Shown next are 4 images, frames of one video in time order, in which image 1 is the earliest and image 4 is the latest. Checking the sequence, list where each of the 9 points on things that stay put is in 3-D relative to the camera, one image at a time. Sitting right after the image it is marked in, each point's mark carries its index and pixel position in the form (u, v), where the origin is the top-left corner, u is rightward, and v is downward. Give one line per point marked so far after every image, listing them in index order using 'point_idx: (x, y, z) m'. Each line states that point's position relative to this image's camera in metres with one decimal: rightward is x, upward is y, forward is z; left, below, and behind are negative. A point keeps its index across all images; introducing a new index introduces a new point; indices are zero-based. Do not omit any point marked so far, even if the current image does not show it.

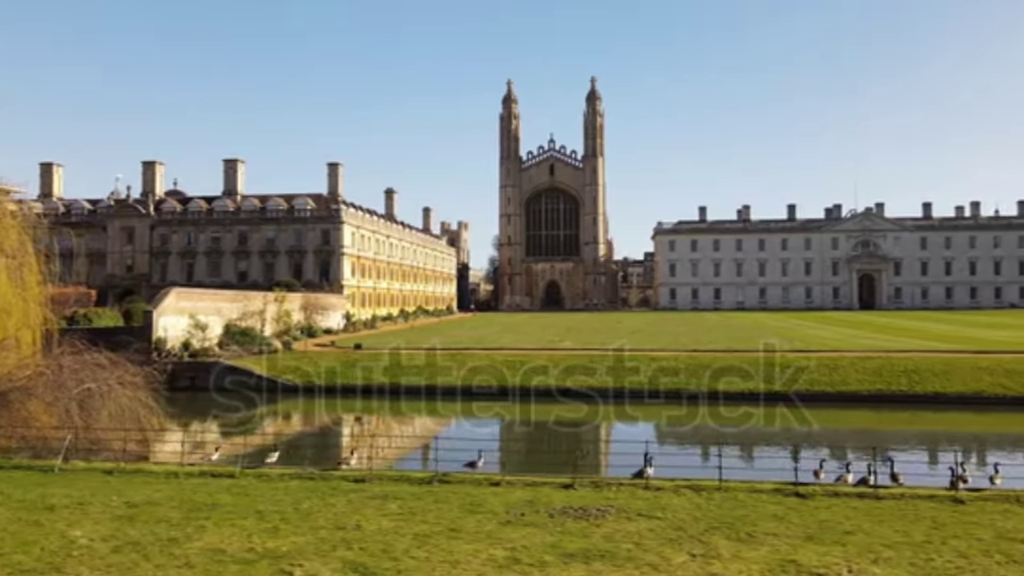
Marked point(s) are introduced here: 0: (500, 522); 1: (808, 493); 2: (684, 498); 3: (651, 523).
0: (-0.2, -2.8, +10.3) m
1: (+4.0, -2.8, +11.8) m
2: (+2.3, -2.8, +11.5) m
3: (+1.6, -2.8, +10.2) m
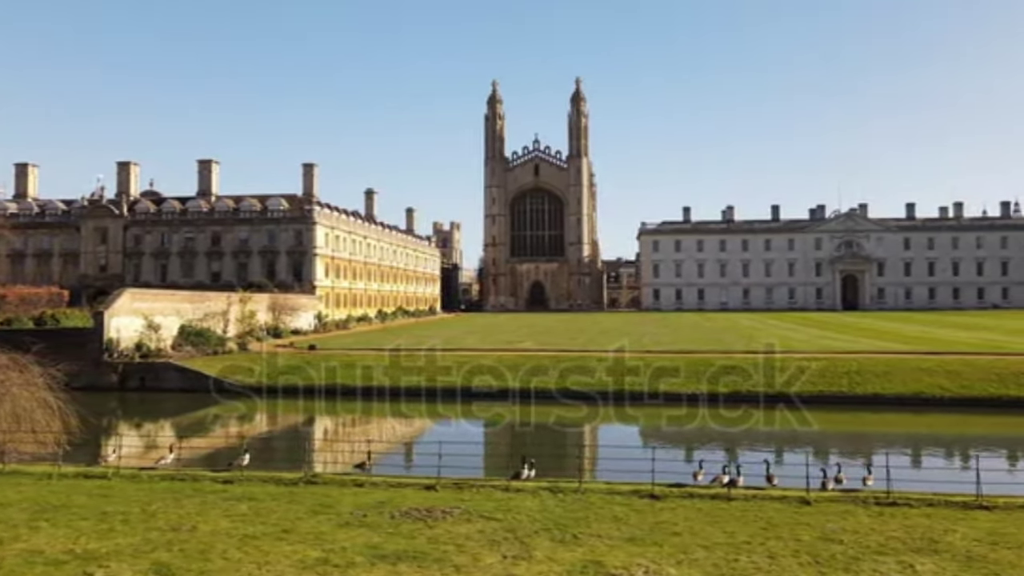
0: (-2.1, -2.8, +10.4) m
1: (+2.1, -2.8, +11.9) m
2: (+0.3, -2.8, +11.6) m
3: (-0.3, -2.8, +10.3) m
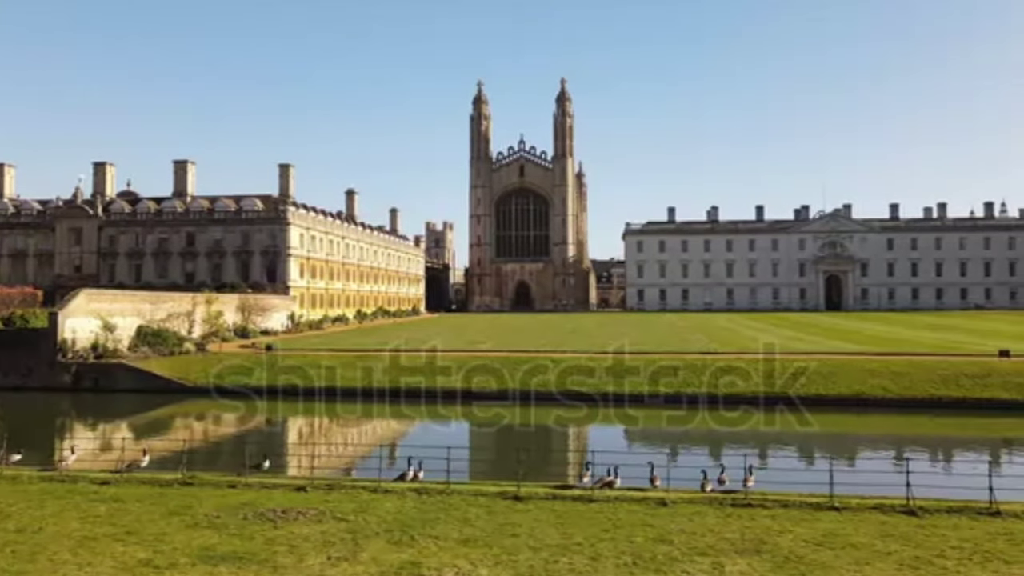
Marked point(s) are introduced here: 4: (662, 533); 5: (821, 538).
0: (-4.0, -2.9, +10.5) m
1: (+0.2, -2.9, +12.0) m
2: (-1.5, -2.9, +11.7) m
3: (-2.2, -2.9, +10.4) m
4: (+1.7, -2.8, +9.9) m
5: (+3.5, -2.8, +9.7) m
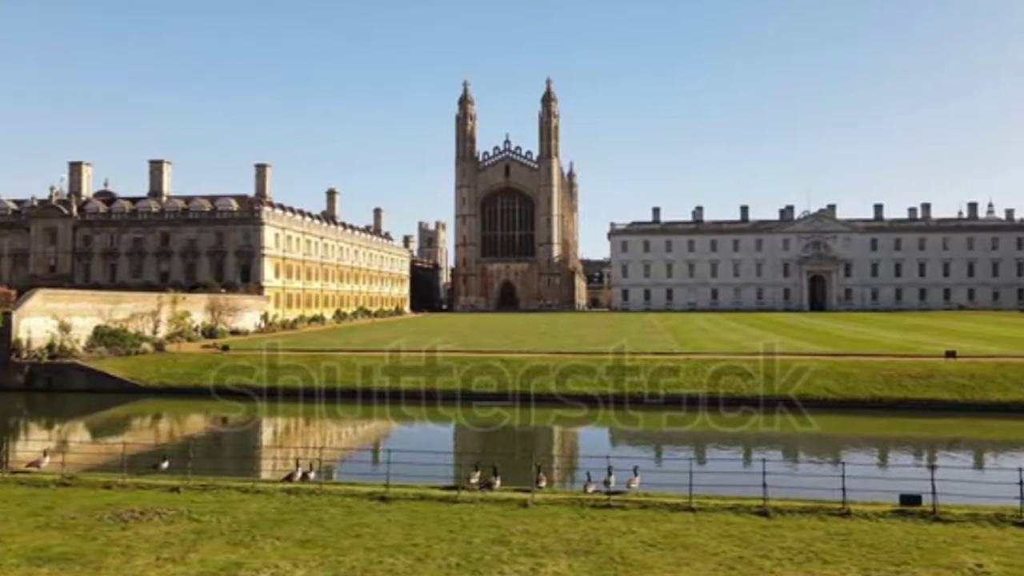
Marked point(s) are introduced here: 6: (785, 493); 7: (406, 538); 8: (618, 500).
0: (-5.8, -2.9, +10.5) m
1: (-1.6, -2.9, +12.0) m
2: (-3.3, -2.9, +11.7) m
3: (-4.0, -2.9, +10.4) m
4: (-0.1, -2.8, +10.0) m
5: (+1.6, -2.8, +9.7) m
6: (+3.8, -2.9, +12.3) m
7: (-1.2, -2.9, +9.9) m
8: (+1.4, -2.8, +11.5) m
